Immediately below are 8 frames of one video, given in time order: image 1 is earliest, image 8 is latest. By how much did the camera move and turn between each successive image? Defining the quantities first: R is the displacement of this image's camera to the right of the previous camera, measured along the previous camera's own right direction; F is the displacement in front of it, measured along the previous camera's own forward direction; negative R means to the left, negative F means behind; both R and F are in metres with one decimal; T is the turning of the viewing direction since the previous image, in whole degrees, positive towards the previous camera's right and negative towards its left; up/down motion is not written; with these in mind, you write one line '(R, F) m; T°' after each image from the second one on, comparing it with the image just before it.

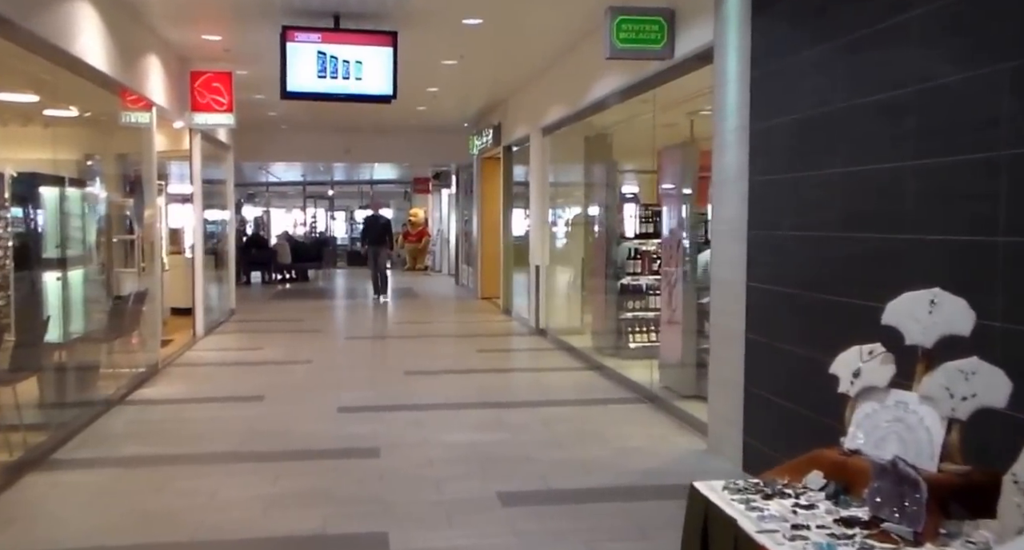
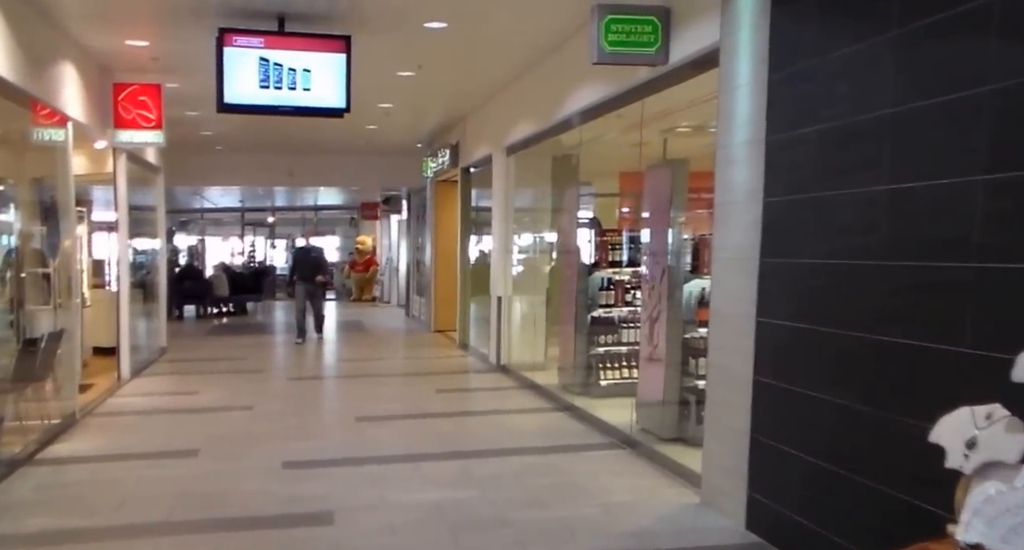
(-0.2, +0.8) m; +4°
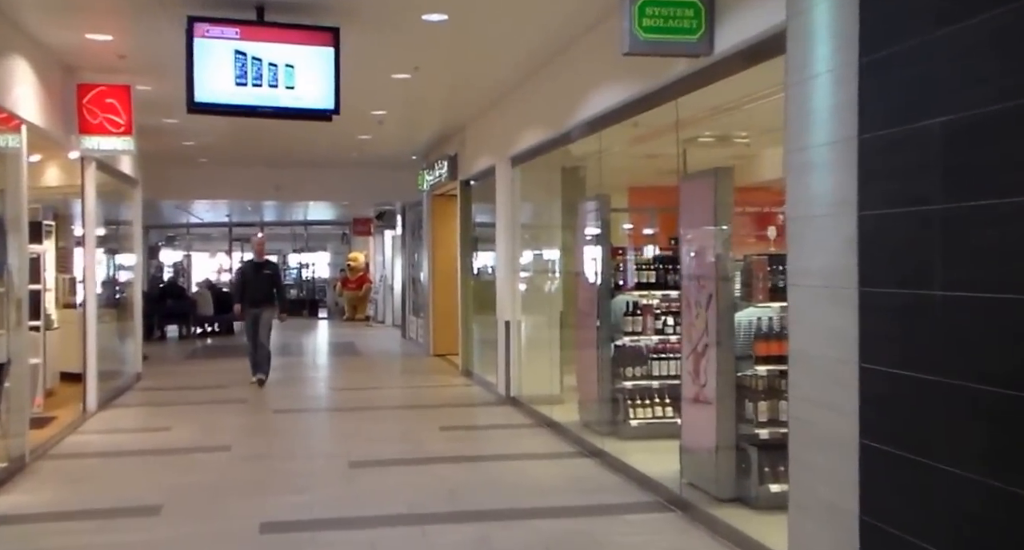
(-0.1, +0.9) m; 0°
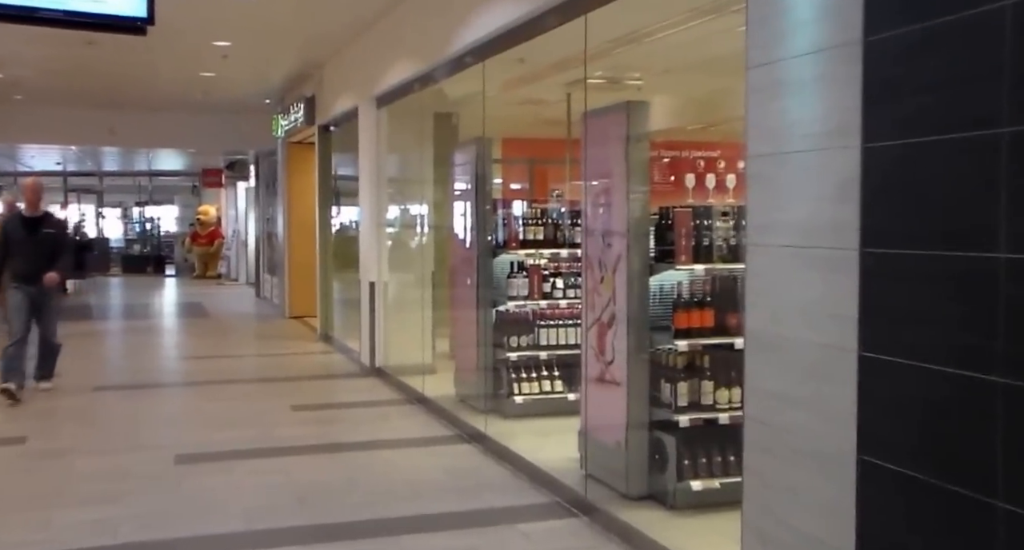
(0.0, +1.0) m; +8°
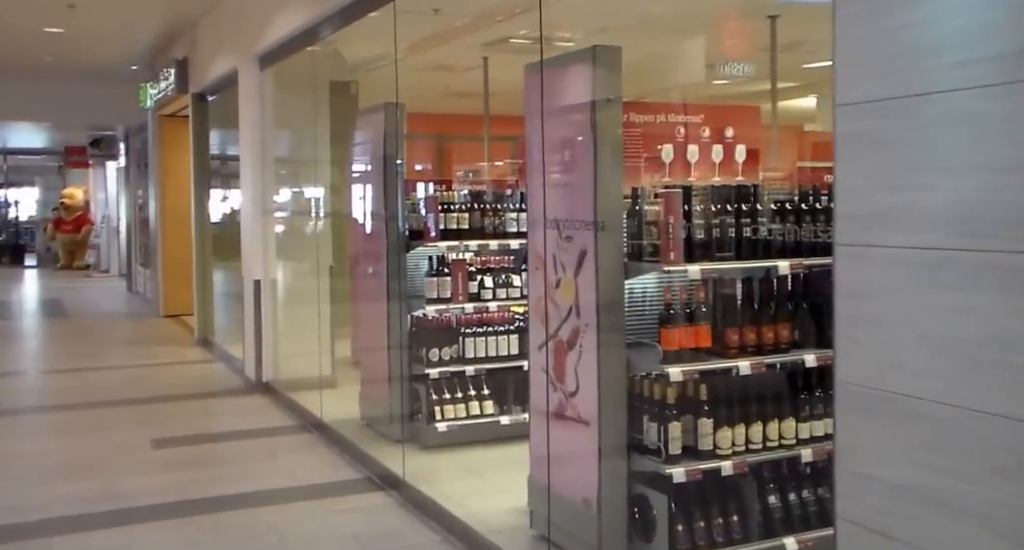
(-0.1, +1.2) m; +6°
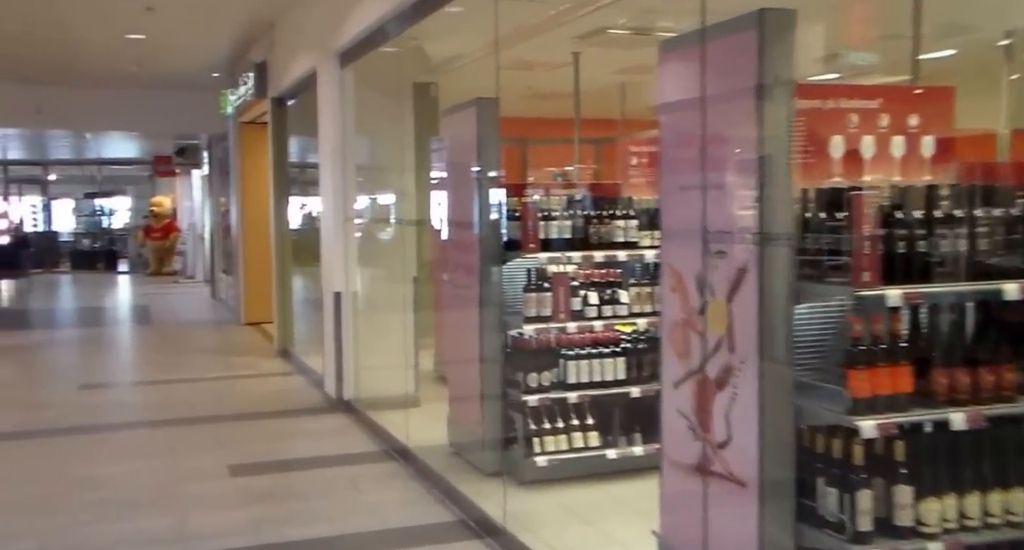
(-0.2, +0.6) m; -5°
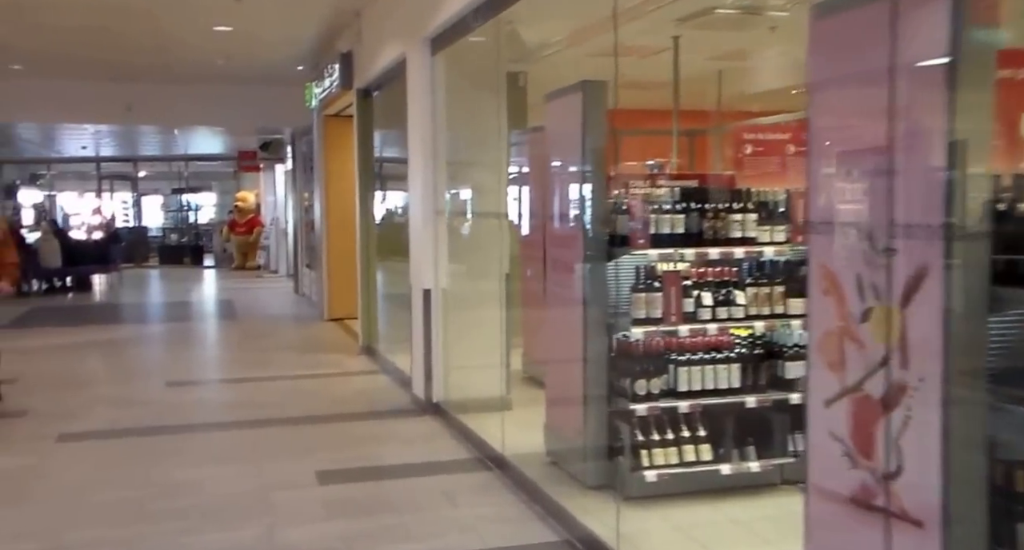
(-0.2, +0.4) m; -5°
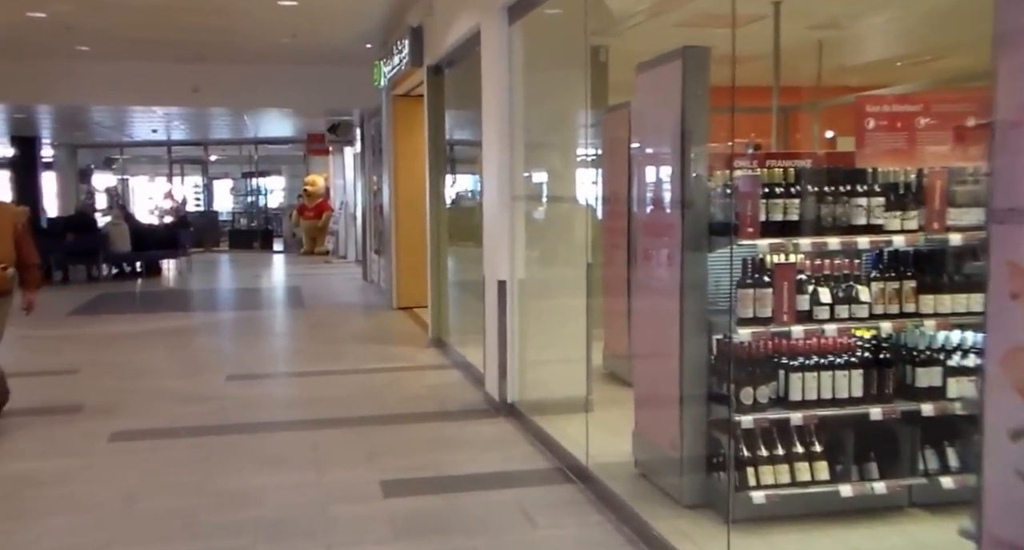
(-0.1, +0.5) m; -4°
